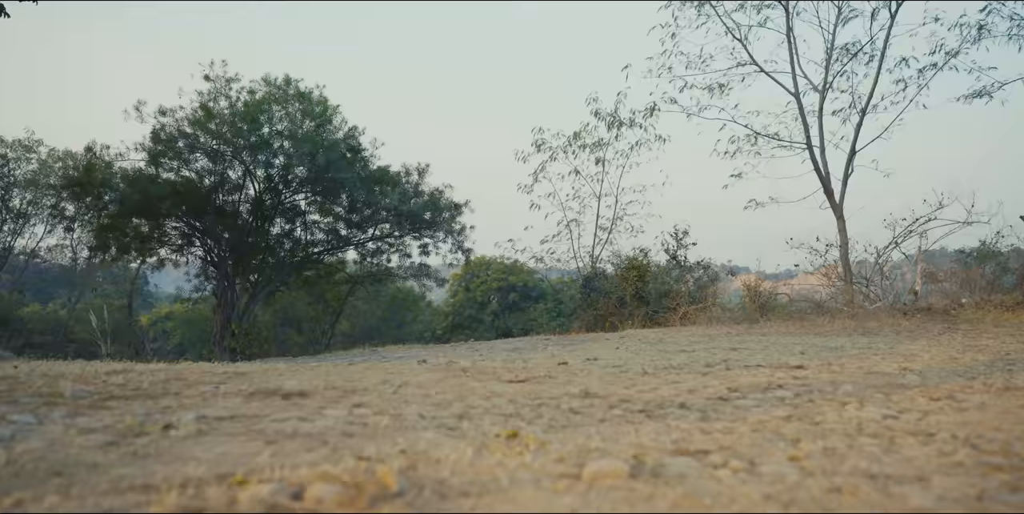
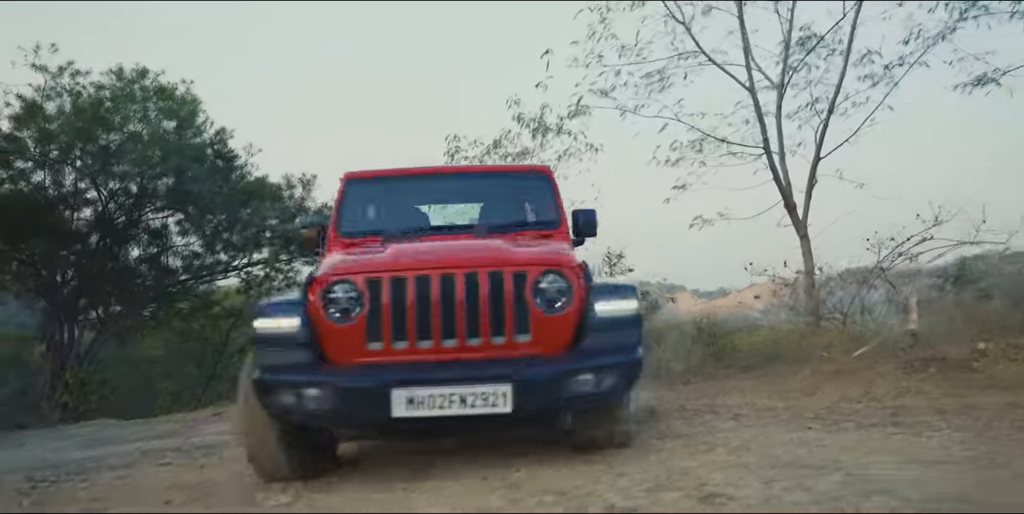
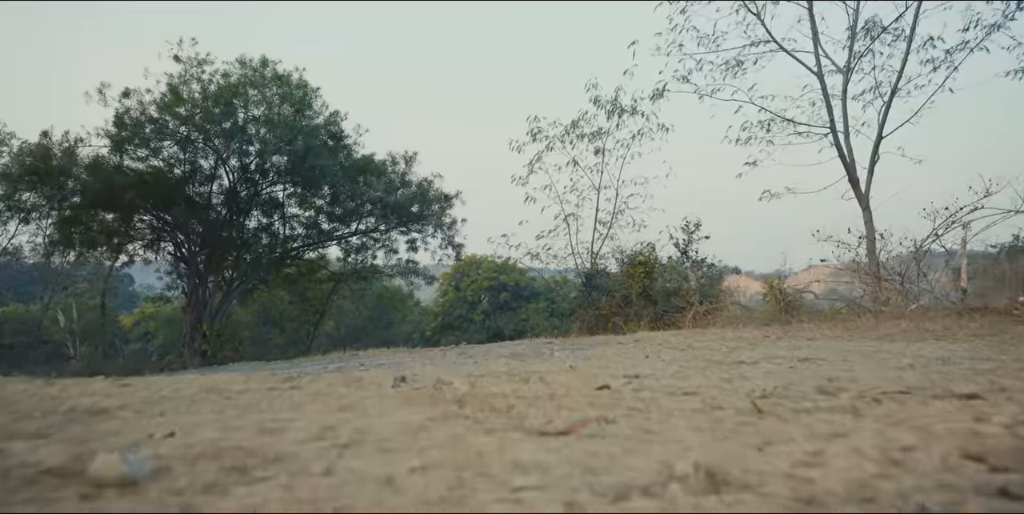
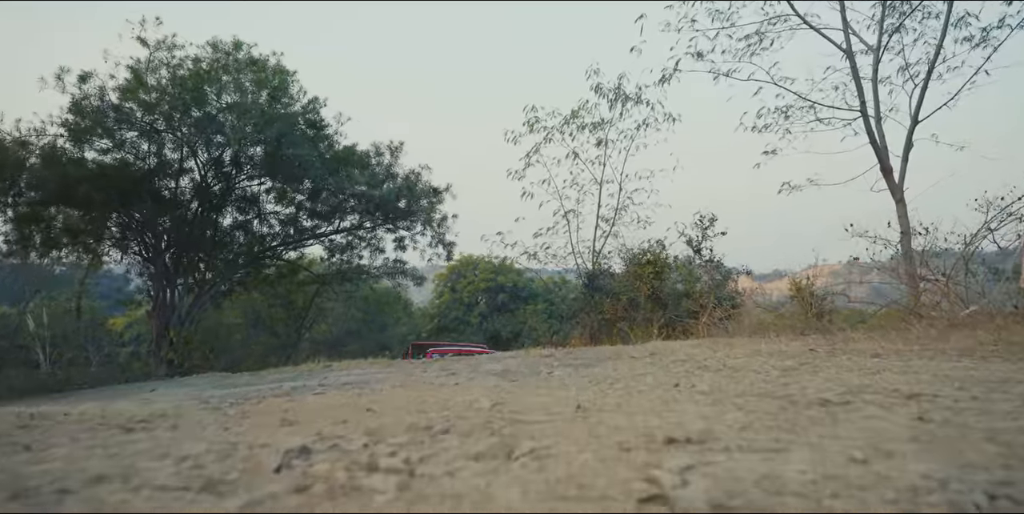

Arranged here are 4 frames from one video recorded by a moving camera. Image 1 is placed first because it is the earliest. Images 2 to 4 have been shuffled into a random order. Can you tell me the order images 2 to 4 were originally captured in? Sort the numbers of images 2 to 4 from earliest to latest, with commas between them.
3, 4, 2
